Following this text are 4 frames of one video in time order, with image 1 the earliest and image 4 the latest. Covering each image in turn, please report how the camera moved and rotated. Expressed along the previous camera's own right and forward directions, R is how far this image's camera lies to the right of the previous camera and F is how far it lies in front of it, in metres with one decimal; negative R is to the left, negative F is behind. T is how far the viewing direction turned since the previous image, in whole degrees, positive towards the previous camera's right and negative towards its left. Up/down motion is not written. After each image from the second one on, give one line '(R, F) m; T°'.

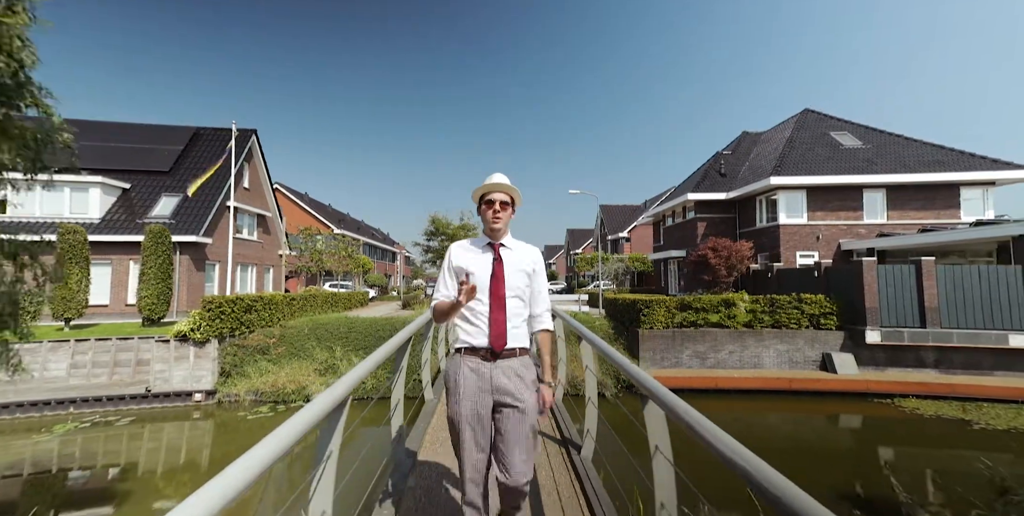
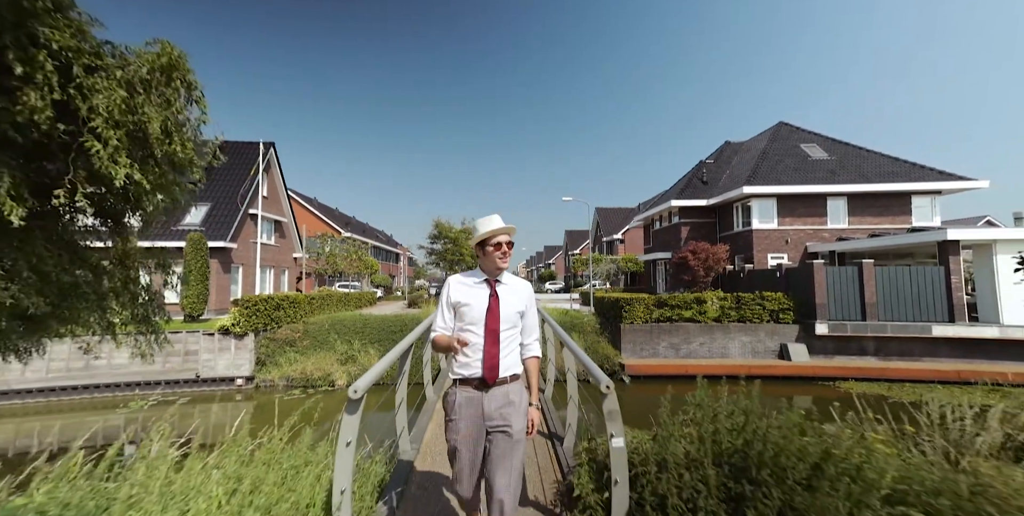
(+0.2, -1.7) m; 0°
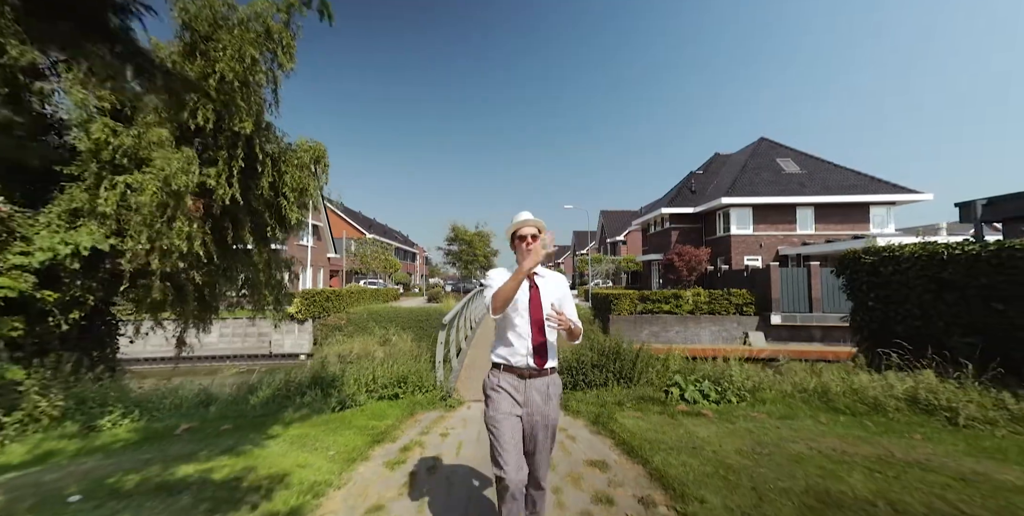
(+0.2, -2.9) m; -2°
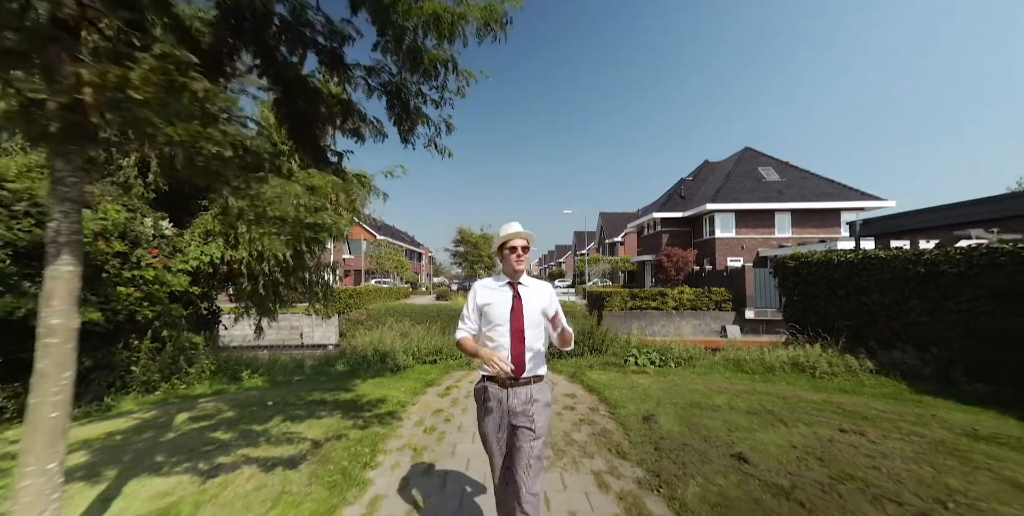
(0.0, -1.9) m; 0°
